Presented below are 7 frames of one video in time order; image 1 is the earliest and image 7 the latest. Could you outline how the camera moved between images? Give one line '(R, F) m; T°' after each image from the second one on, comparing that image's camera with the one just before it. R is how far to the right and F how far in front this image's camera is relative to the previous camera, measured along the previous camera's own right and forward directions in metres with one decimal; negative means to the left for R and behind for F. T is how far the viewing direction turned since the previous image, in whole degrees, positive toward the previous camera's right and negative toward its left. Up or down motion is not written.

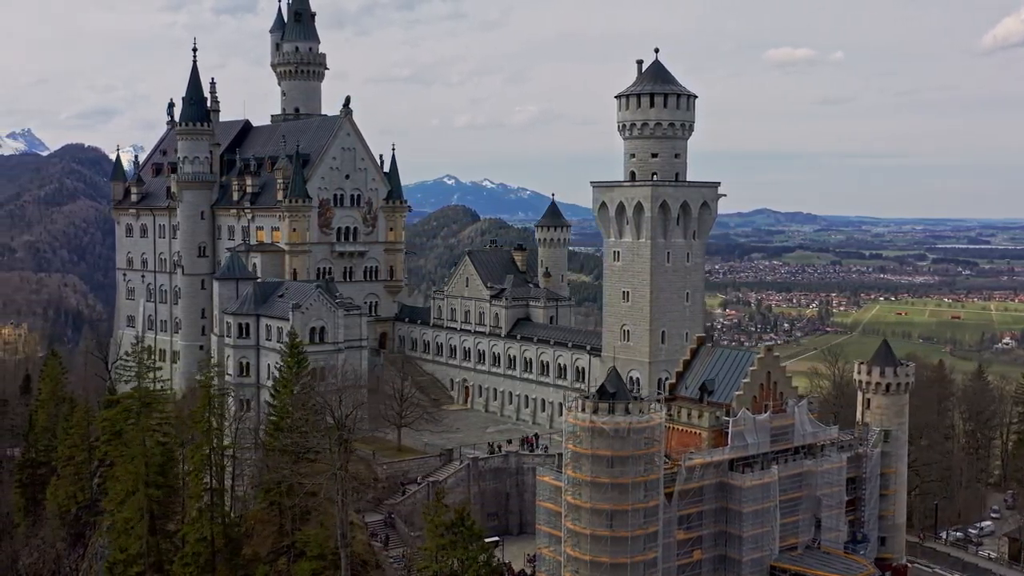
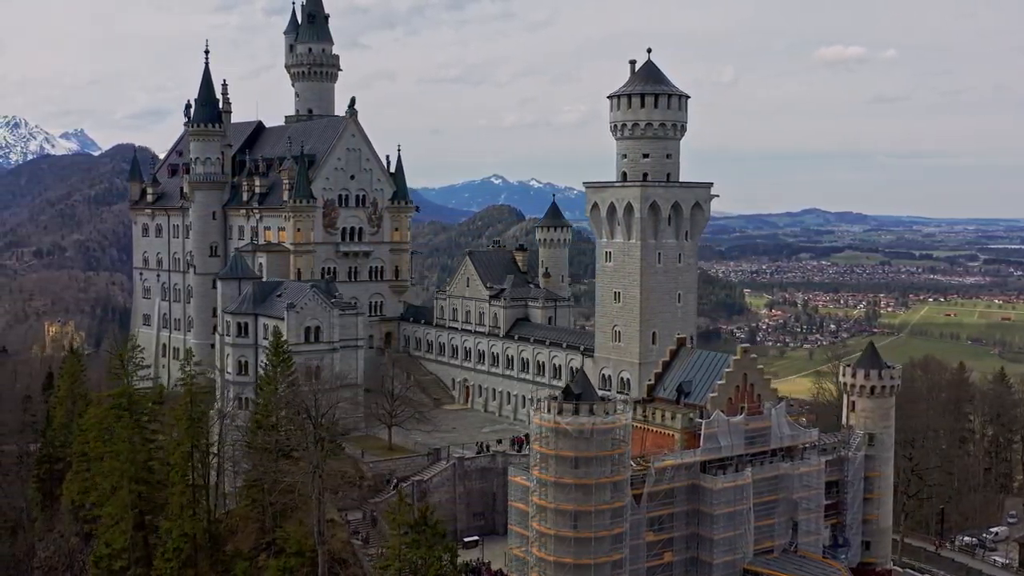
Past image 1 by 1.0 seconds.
(+3.3, -0.1) m; -2°
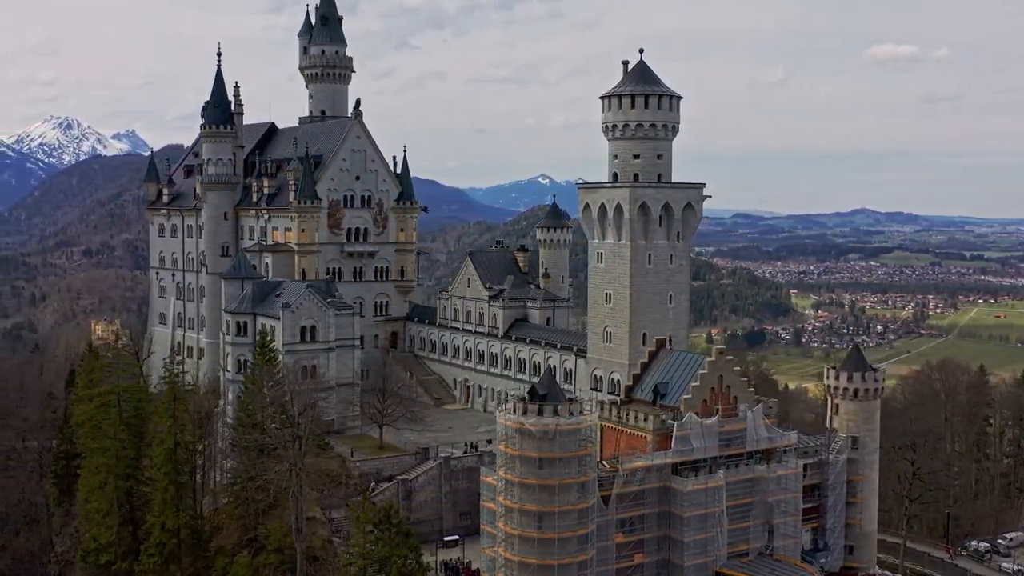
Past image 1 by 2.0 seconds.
(+3.3, -0.1) m; -2°
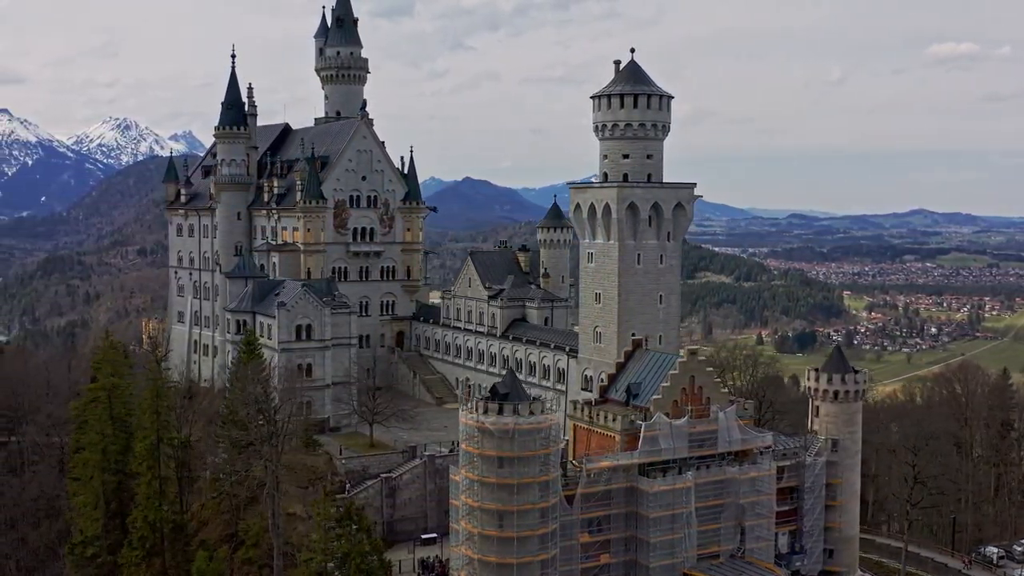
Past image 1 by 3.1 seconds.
(+3.7, -0.1) m; -3°
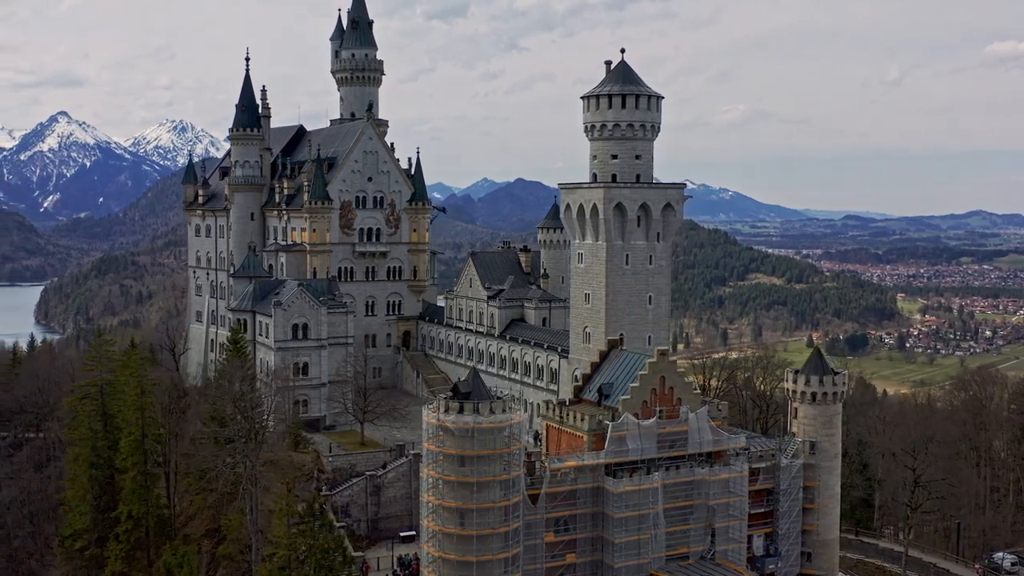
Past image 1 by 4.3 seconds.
(+3.7, -0.2) m; -3°
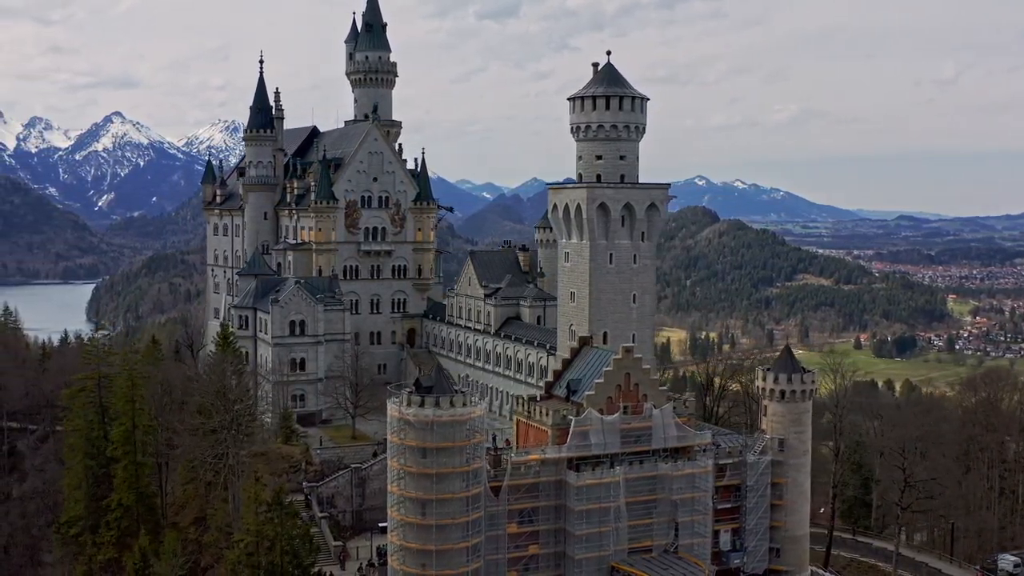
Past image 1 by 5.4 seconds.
(+3.7, -1.2) m; -2°
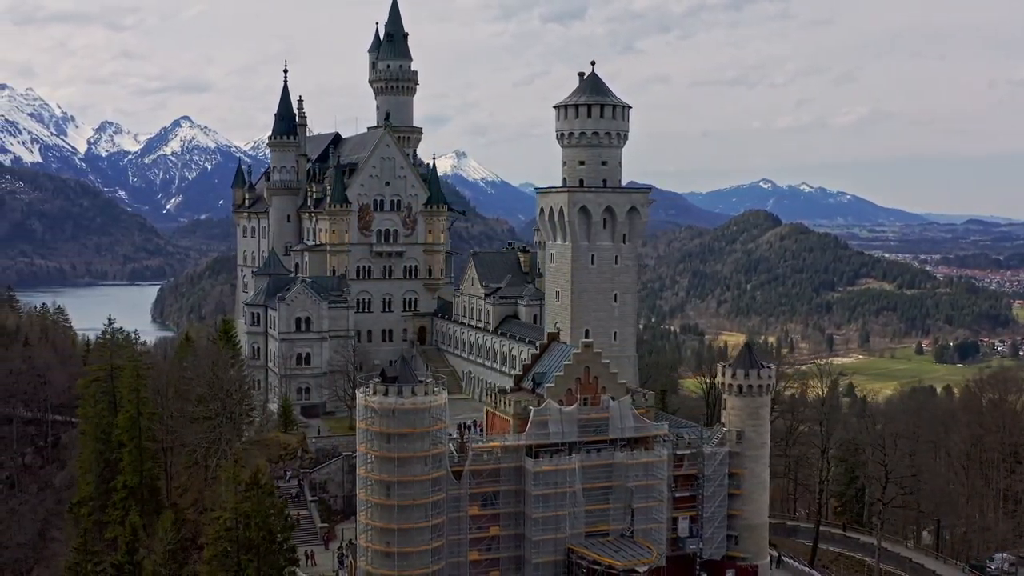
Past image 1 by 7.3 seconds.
(+4.6, -3.2) m; -3°
